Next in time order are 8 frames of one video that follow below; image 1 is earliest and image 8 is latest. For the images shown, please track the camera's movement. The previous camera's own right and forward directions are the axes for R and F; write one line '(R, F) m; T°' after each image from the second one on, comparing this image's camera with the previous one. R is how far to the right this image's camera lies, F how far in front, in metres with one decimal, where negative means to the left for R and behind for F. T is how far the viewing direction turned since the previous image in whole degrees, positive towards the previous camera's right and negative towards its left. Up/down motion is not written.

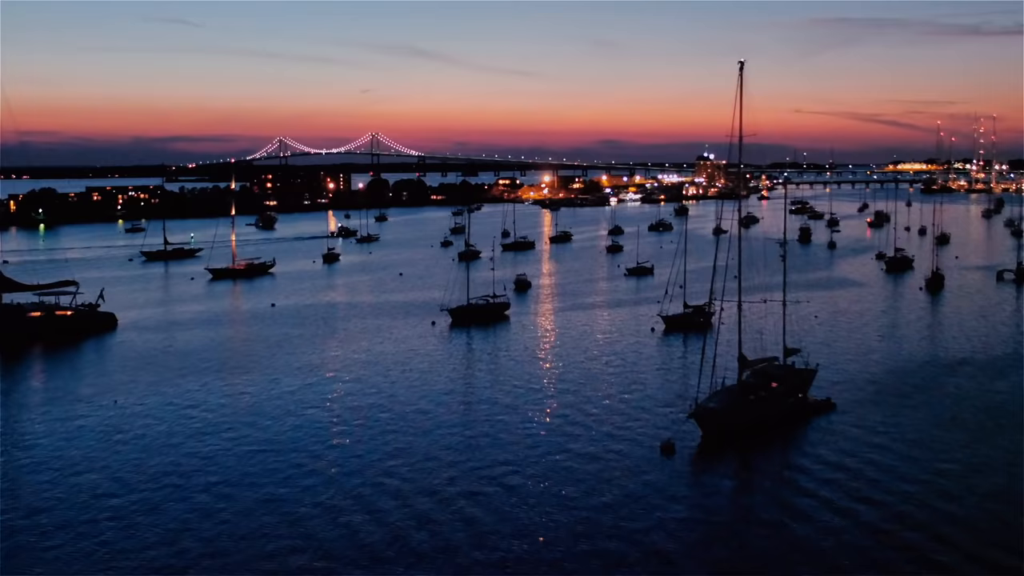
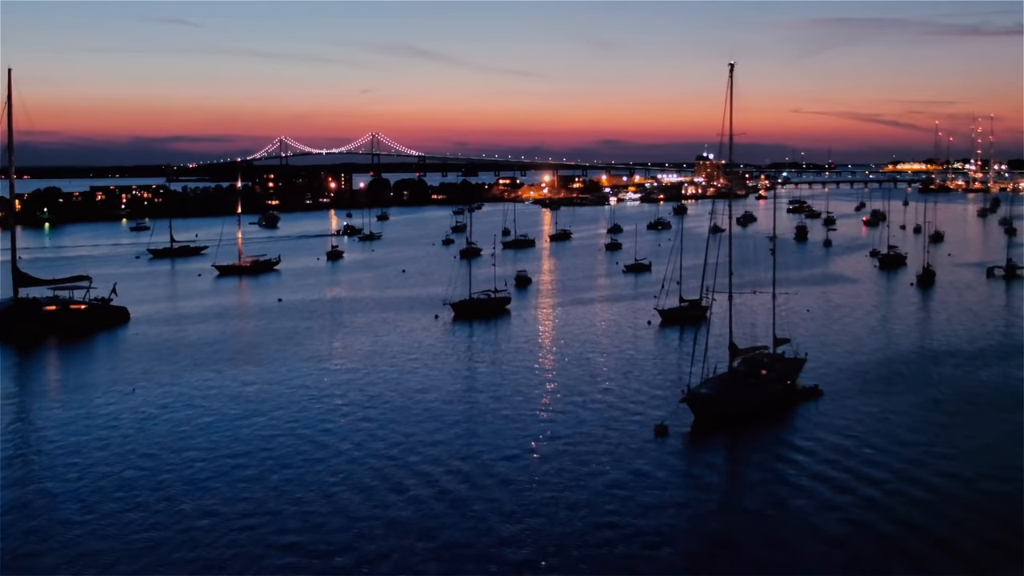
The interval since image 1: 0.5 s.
(0.0, -0.5) m; 0°
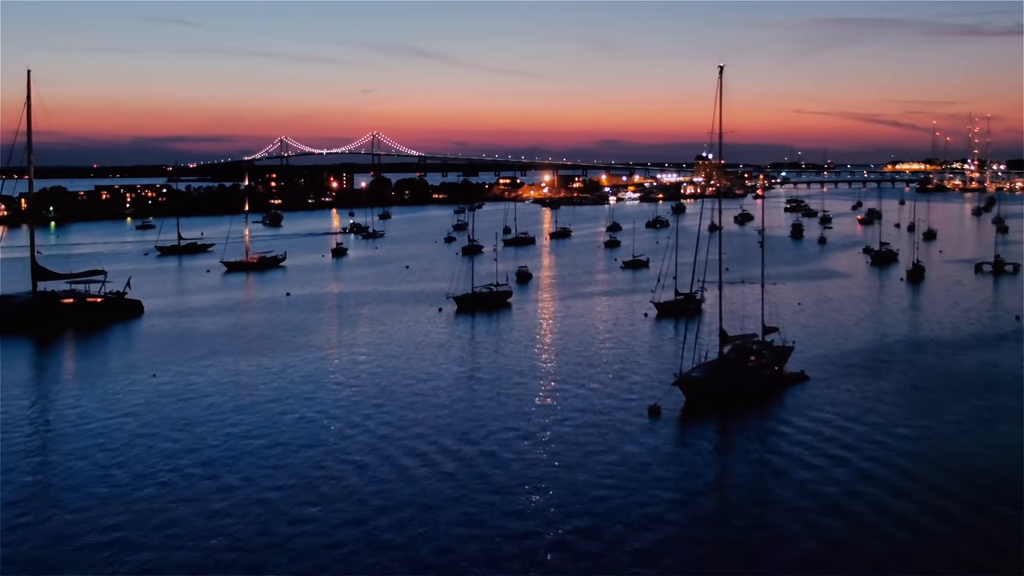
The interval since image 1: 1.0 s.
(0.0, -0.7) m; 0°
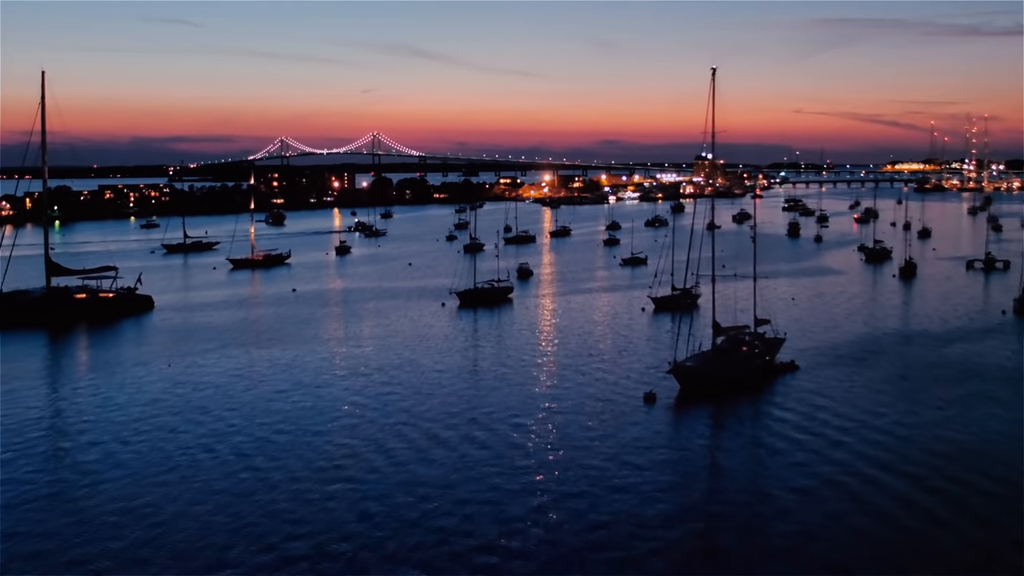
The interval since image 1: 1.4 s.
(0.0, -0.5) m; 0°
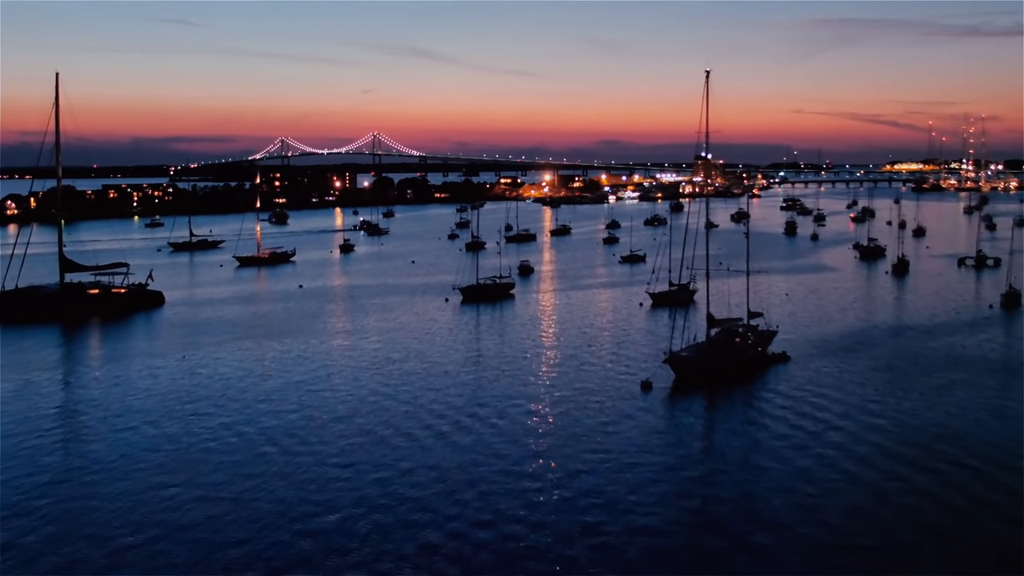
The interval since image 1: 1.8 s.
(0.0, -0.5) m; 0°
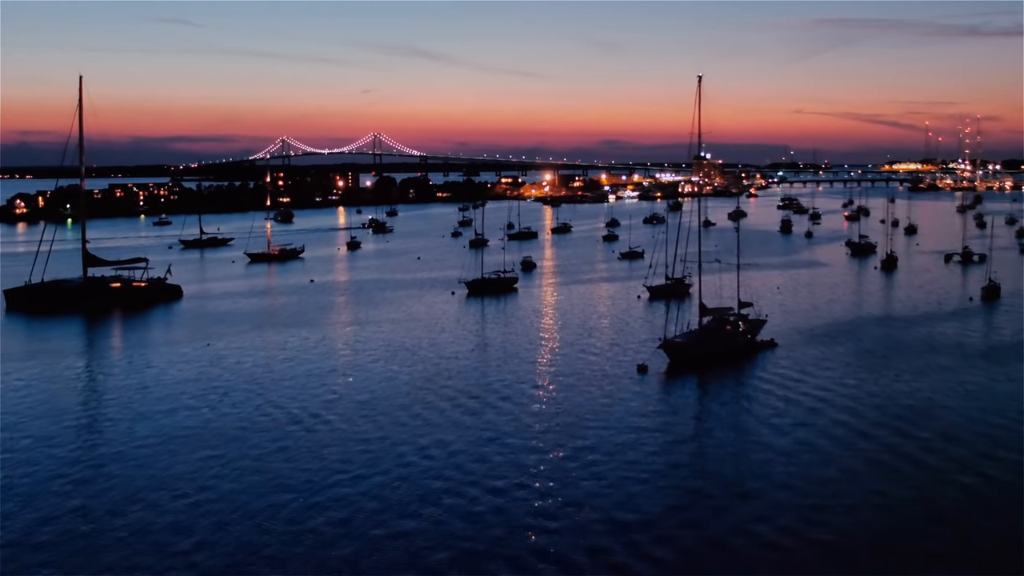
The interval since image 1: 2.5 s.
(-0.1, -0.9) m; 0°
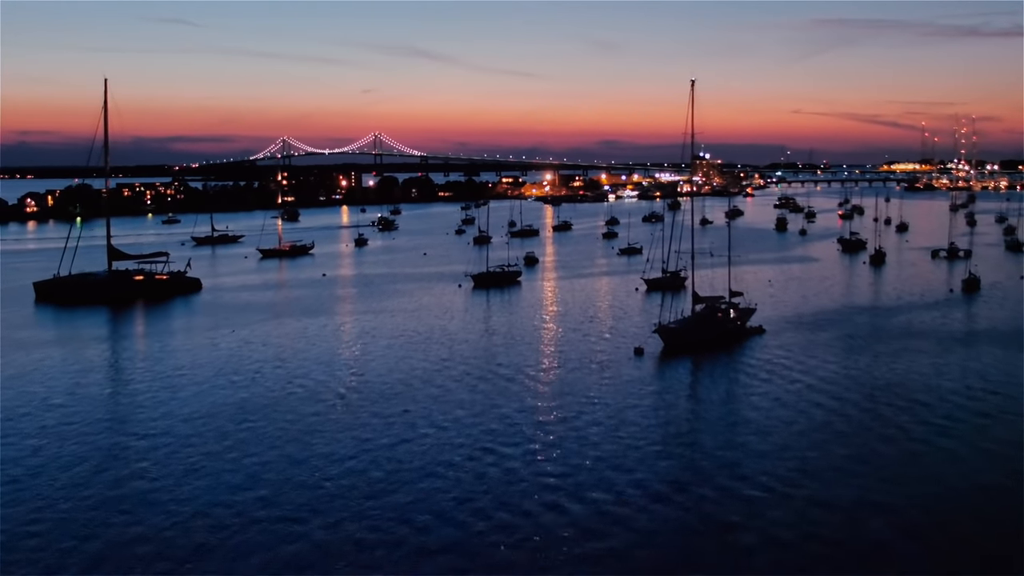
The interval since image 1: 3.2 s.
(-0.1, -1.1) m; 0°
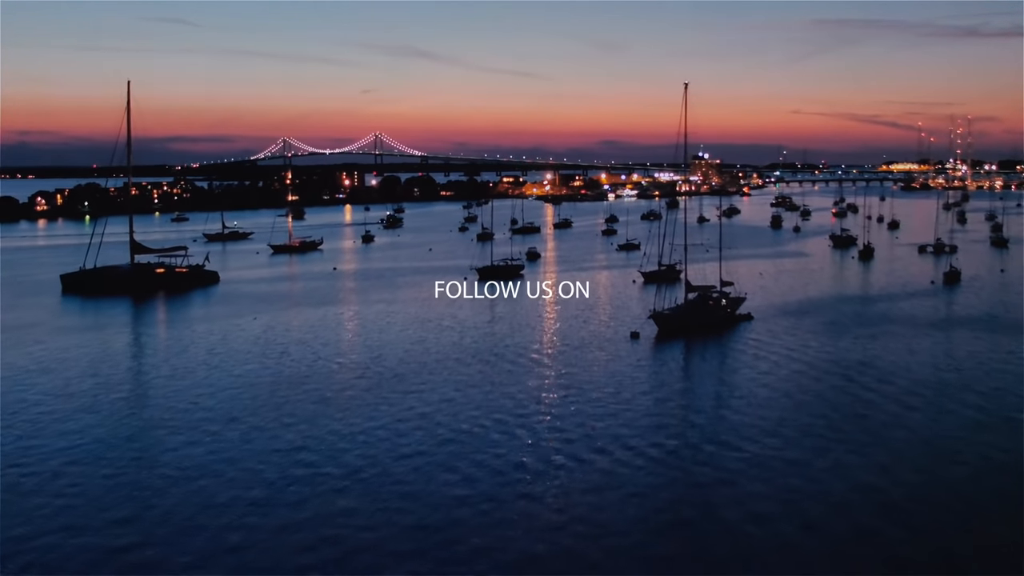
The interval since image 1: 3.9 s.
(-0.1, -1.1) m; 0°
